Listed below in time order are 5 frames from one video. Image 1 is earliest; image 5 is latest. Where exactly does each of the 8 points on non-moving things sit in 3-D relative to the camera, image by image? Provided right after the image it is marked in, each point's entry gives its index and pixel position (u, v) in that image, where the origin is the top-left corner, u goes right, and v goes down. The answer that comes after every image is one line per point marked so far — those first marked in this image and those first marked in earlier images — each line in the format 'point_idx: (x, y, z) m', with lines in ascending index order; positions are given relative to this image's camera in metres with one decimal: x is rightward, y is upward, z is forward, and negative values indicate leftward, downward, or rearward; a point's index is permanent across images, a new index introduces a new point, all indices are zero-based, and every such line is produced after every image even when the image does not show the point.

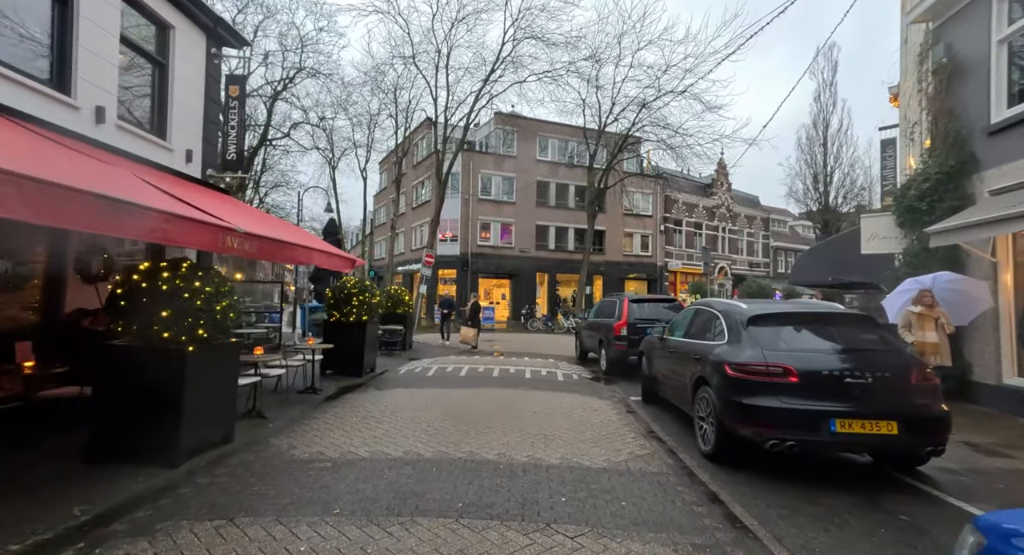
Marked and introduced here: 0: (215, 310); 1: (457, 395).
0: (-2.9, -0.3, +4.7) m
1: (-0.9, -2.0, +8.0) m
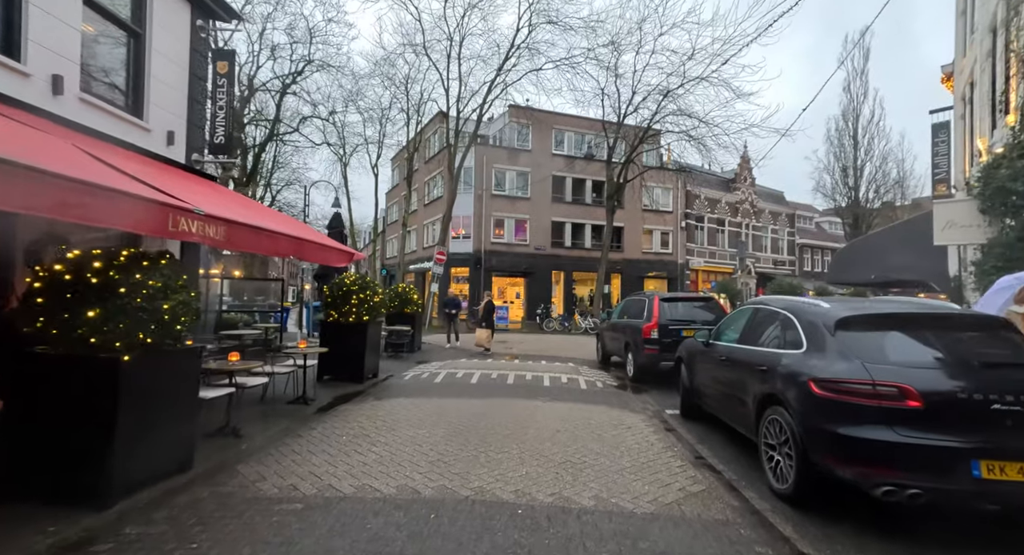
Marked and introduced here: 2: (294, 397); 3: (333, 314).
0: (-2.7, -0.3, +3.7) m
1: (-0.7, -1.9, +7.0) m
2: (-3.3, -1.8, +7.1) m
3: (-3.2, -0.7, +8.6) m
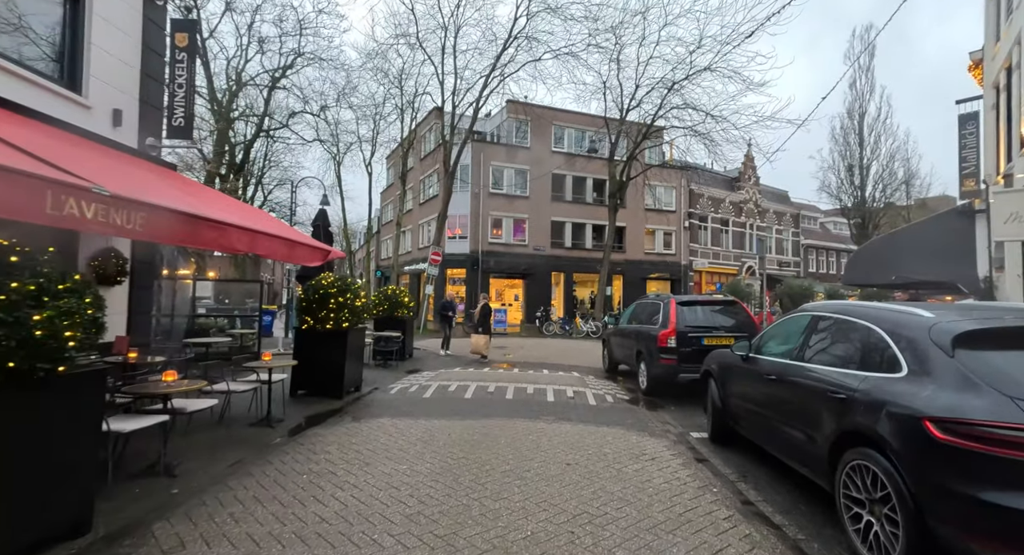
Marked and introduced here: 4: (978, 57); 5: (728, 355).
0: (-2.7, -0.3, +2.7) m
1: (-0.7, -1.9, +6.0) m
2: (-3.3, -1.8, +6.1) m
3: (-3.2, -0.7, +7.6) m
4: (+13.7, +6.4, +13.9) m
5: (+2.5, -0.9, +5.6) m
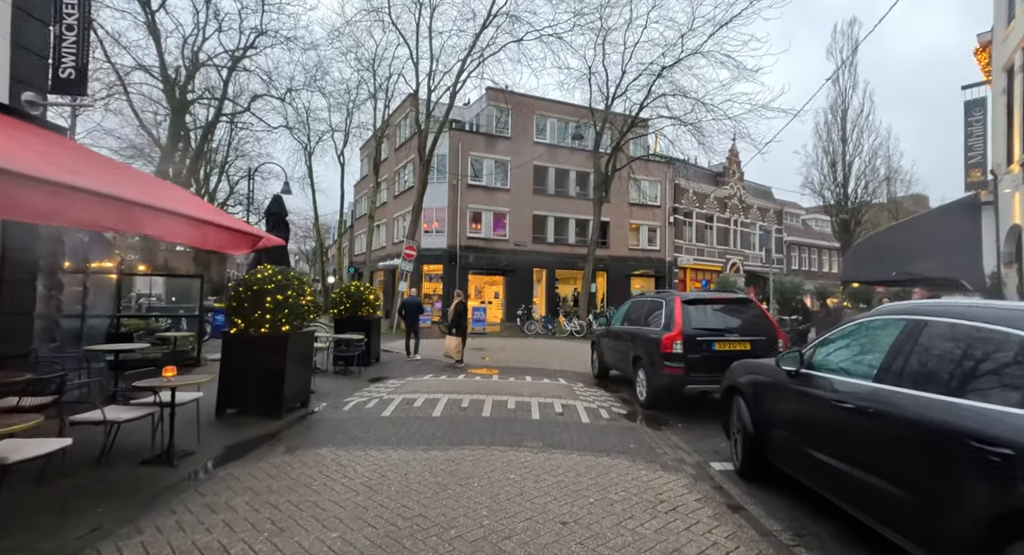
0: (-2.8, -0.2, +1.3) m
1: (-0.9, -1.8, +4.7) m
2: (-3.5, -1.7, +4.7) m
3: (-3.5, -0.6, +6.2) m
4: (+13.1, +6.6, +13.2) m
5: (+2.3, -0.8, +4.4) m
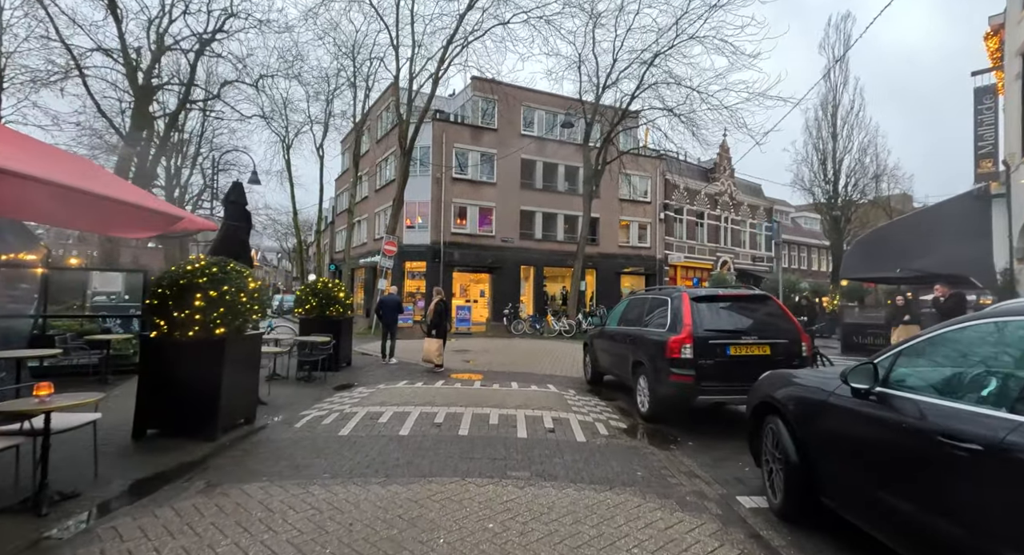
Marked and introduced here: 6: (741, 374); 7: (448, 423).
0: (-2.9, -0.1, +0.3) m
1: (-1.1, -1.7, +3.7) m
2: (-3.6, -1.6, +3.6) m
3: (-3.7, -0.5, +5.1) m
4: (+12.7, +6.6, +12.5) m
5: (+2.2, -0.8, +3.5) m
6: (+2.8, -1.2, +5.8) m
7: (-0.8, -1.8, +5.9) m
